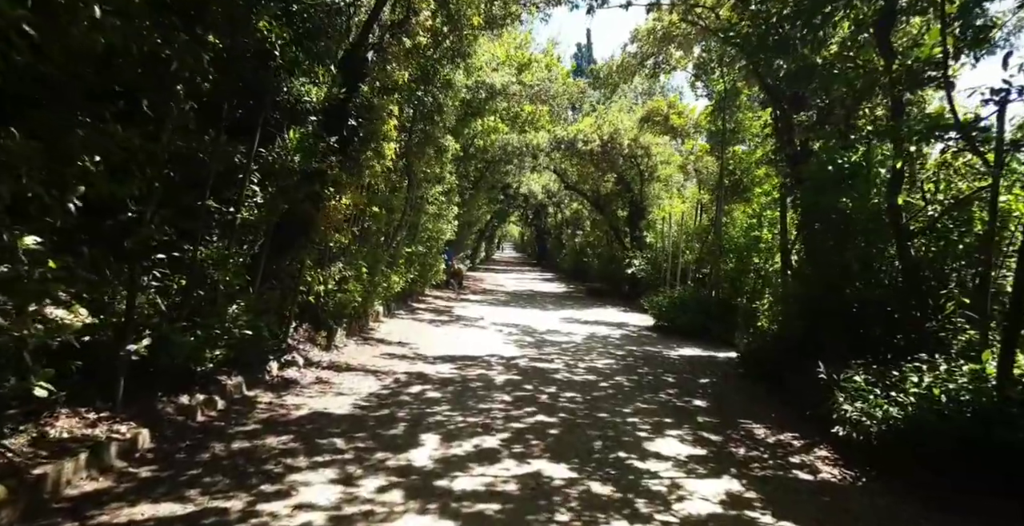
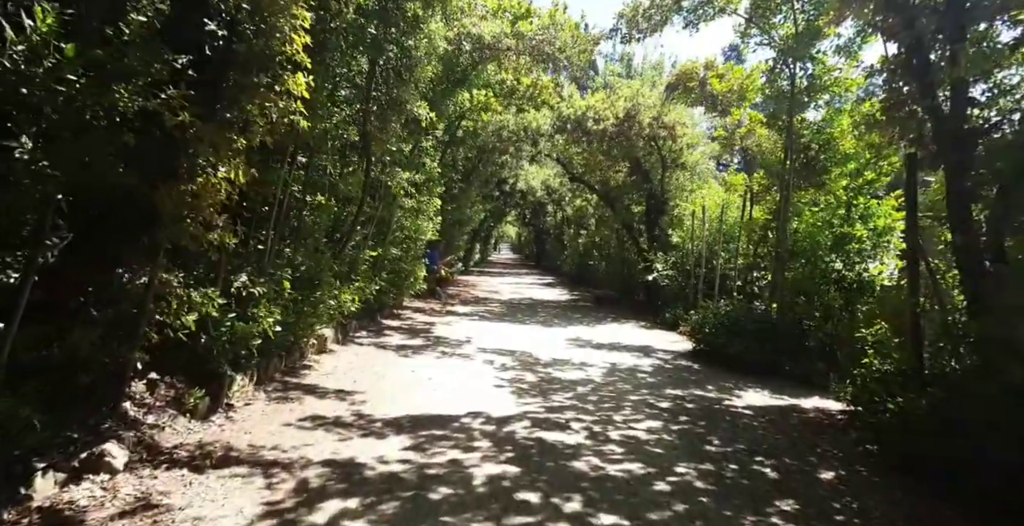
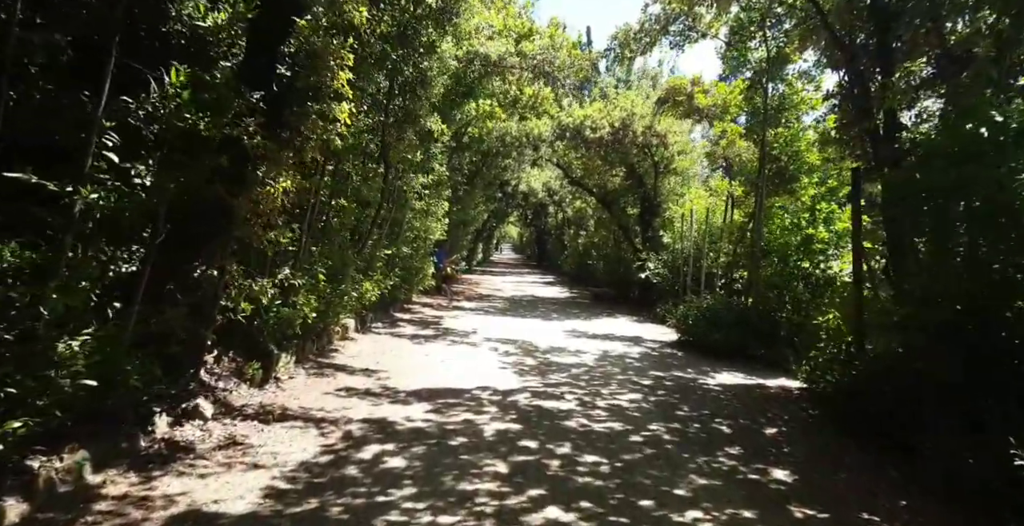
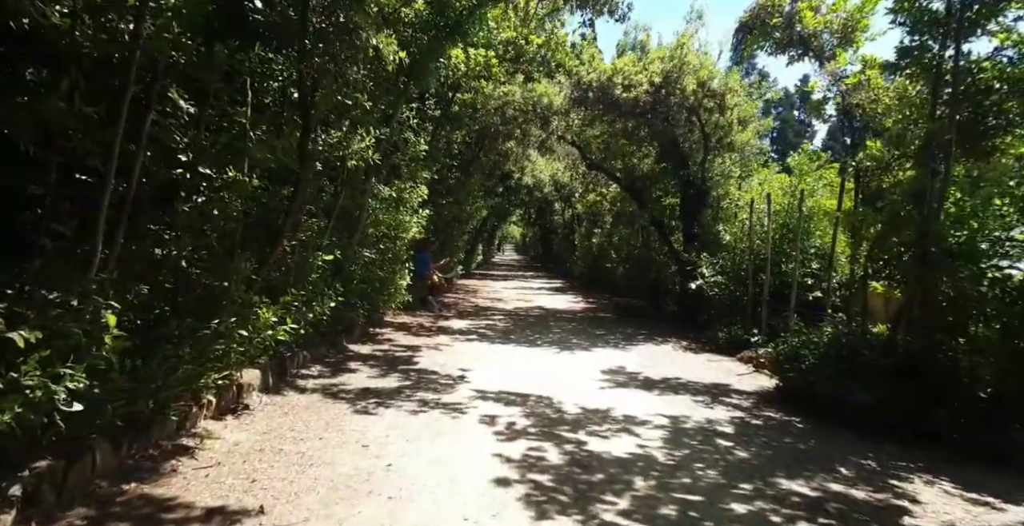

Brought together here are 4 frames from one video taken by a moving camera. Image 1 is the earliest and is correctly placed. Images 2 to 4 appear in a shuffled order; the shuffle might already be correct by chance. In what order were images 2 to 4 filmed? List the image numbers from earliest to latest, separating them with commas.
3, 2, 4
